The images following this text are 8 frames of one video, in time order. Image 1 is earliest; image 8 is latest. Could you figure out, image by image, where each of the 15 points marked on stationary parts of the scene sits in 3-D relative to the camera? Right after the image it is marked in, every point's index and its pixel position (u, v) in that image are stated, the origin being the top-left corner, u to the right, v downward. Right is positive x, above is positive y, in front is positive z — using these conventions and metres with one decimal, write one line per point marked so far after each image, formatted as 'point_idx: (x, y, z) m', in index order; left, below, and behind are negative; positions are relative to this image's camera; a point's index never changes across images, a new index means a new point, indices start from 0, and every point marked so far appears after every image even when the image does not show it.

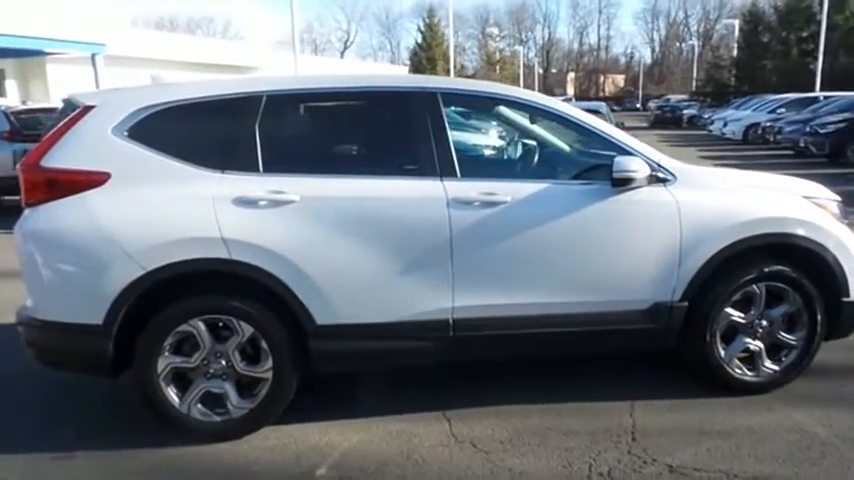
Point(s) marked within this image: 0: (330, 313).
0: (-0.5, -0.4, +3.4) m
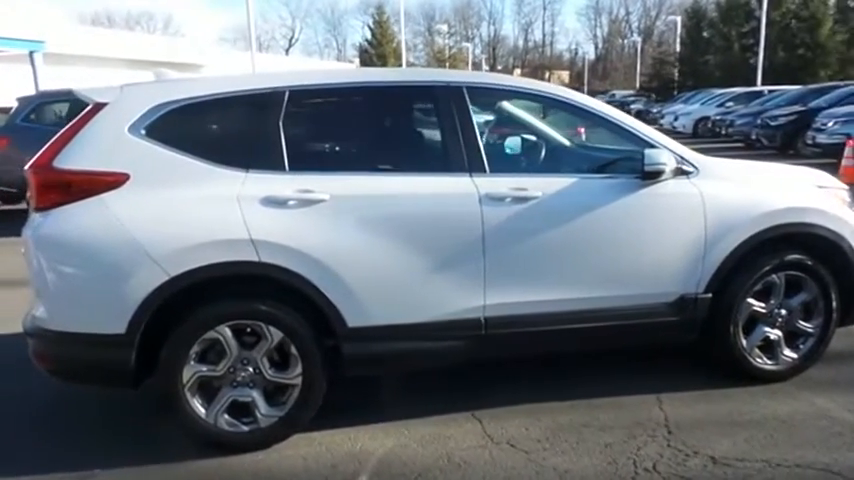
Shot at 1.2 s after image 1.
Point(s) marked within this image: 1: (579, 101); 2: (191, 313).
0: (-0.4, -0.4, +3.3) m
1: (+0.9, +0.8, +3.7) m
2: (-1.2, -0.4, +3.2) m
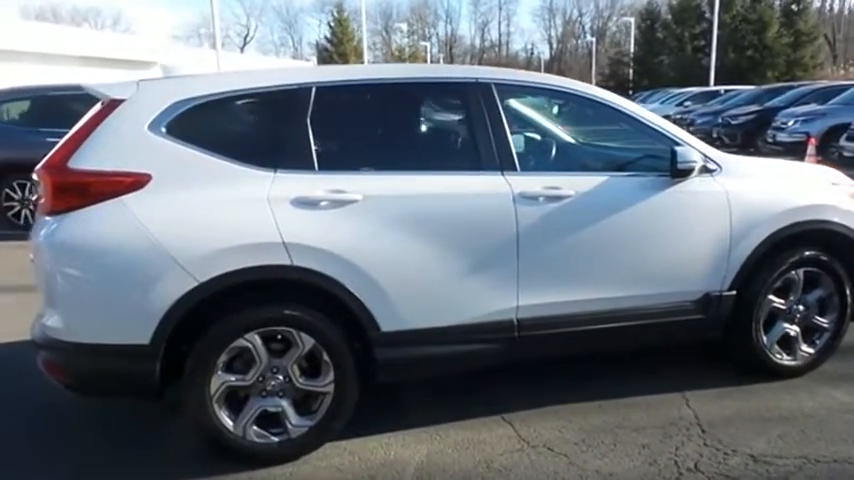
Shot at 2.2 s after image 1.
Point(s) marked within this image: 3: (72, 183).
0: (-0.2, -0.4, +3.2) m
1: (+1.1, +0.8, +3.7) m
2: (-1.0, -0.4, +3.0) m
3: (-1.7, +0.3, +2.9) m
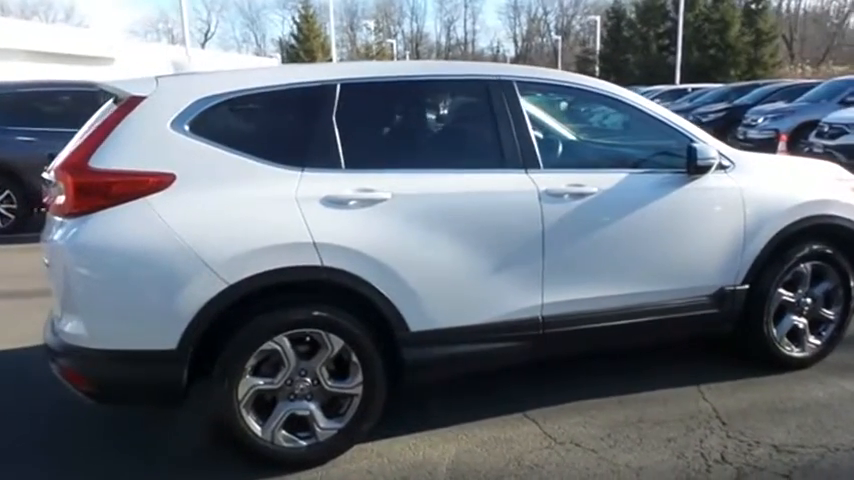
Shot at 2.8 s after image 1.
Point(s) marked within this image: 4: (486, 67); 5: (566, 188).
0: (0.0, -0.4, +3.2) m
1: (+1.2, +0.9, +3.7) m
2: (-0.9, -0.4, +2.9) m
3: (-1.5, +0.3, +2.8) m
4: (+0.3, +1.0, +3.5) m
5: (+0.8, +0.3, +3.4) m
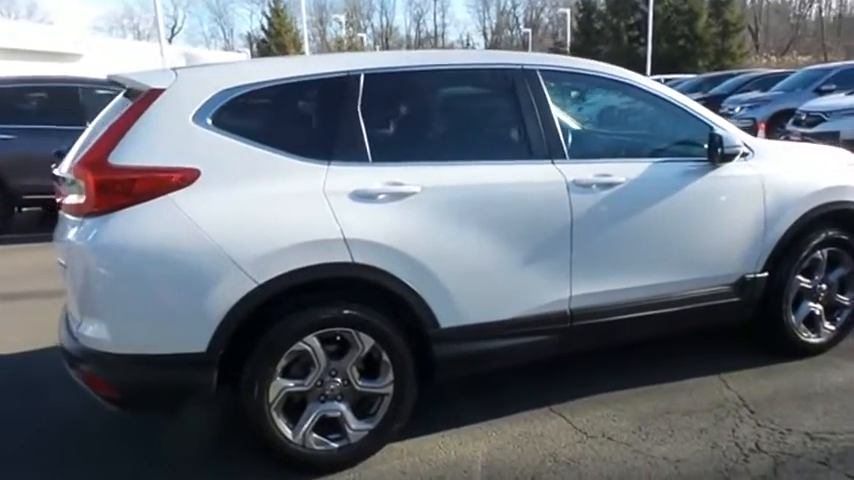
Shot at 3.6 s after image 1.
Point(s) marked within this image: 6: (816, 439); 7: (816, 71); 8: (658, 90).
0: (+0.1, -0.4, +3.1) m
1: (+1.3, +0.9, +3.6) m
2: (-0.7, -0.4, +2.8) m
3: (-1.3, +0.3, +2.6) m
4: (+0.5, +1.0, +3.4) m
5: (+0.9, +0.3, +3.3) m
6: (+2.0, -1.0, +3.2) m
7: (+9.7, +4.3, +15.6) m
8: (+1.4, +0.9, +3.7) m
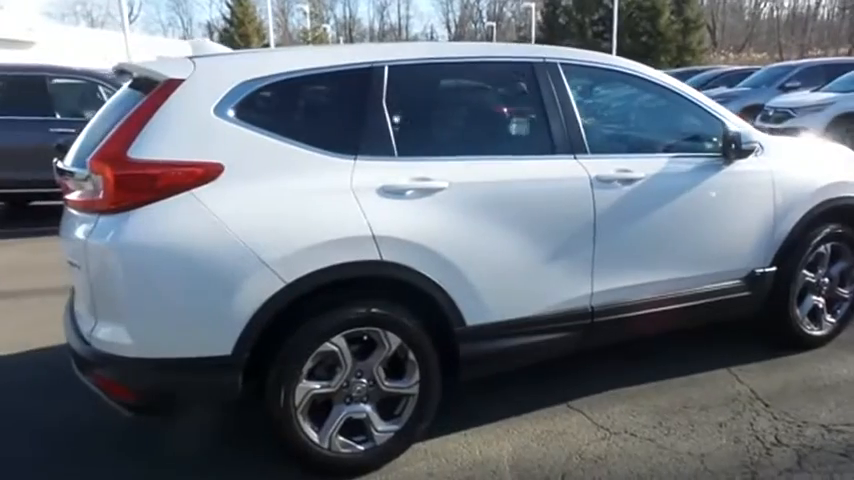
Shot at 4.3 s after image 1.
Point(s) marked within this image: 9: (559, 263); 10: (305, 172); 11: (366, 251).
0: (+0.3, -0.4, +3.1) m
1: (+1.4, +0.9, +3.6) m
2: (-0.6, -0.4, +2.7) m
3: (-1.2, +0.3, +2.5) m
4: (+0.6, +1.0, +3.4) m
5: (+1.0, +0.4, +3.3) m
6: (+2.1, -1.0, +3.2) m
7: (+9.2, +4.5, +16.0) m
8: (+1.5, +0.9, +3.7) m
9: (+0.7, -0.1, +3.2) m
10: (-0.5, +0.3, +2.7) m
11: (-0.3, -0.1, +2.7) m
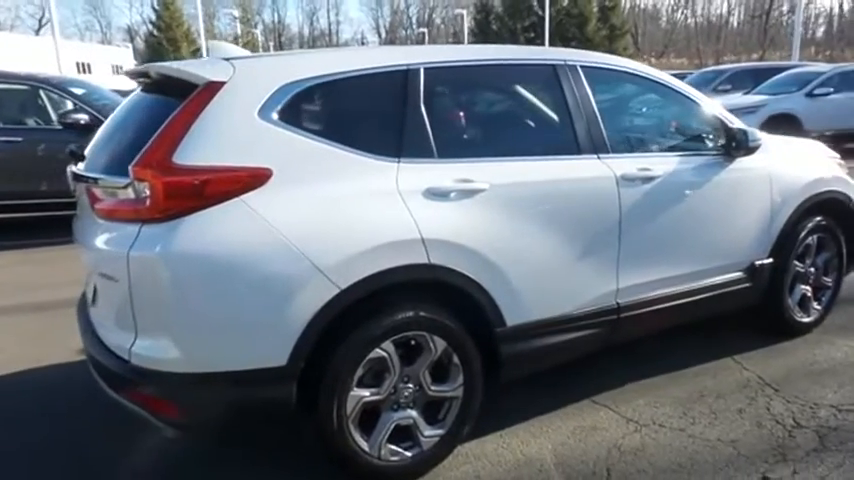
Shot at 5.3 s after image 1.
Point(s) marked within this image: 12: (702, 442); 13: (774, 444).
0: (+0.5, -0.4, +3.1) m
1: (+1.5, +1.0, +3.8) m
2: (-0.3, -0.4, +2.7) m
3: (-0.9, +0.2, +2.4) m
4: (+0.7, +1.0, +3.4) m
5: (+1.2, +0.4, +3.4) m
6: (+2.3, -1.0, +3.4) m
7: (+7.9, +4.6, +16.9) m
8: (+1.6, +1.0, +3.8) m
9: (+0.9, -0.1, +3.3) m
10: (-0.3, +0.3, +2.7) m
11: (-0.1, -0.1, +2.7) m
12: (+1.4, -1.0, +3.2) m
13: (+1.8, -1.0, +3.1) m
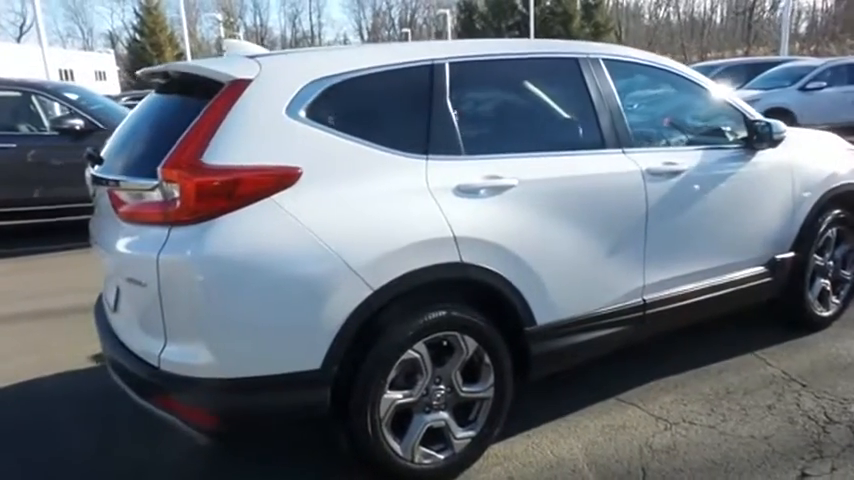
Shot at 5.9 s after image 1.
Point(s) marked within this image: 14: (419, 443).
0: (+0.6, -0.3, +3.0) m
1: (+1.6, +1.0, +3.7) m
2: (-0.2, -0.4, +2.6) m
3: (-0.8, +0.2, +2.3) m
4: (+0.8, +1.1, +3.4) m
5: (+1.3, +0.4, +3.4) m
6: (+2.5, -0.9, +3.4) m
7: (+7.8, +4.7, +16.9) m
8: (+1.7, +1.0, +3.8) m
9: (+1.0, -0.1, +3.2) m
10: (-0.2, +0.3, +2.6) m
11: (+0.1, -0.1, +2.7) m
12: (+1.6, -1.0, +3.1) m
13: (+1.9, -1.0, +3.1) m
14: (0.0, -0.9, +2.8) m
